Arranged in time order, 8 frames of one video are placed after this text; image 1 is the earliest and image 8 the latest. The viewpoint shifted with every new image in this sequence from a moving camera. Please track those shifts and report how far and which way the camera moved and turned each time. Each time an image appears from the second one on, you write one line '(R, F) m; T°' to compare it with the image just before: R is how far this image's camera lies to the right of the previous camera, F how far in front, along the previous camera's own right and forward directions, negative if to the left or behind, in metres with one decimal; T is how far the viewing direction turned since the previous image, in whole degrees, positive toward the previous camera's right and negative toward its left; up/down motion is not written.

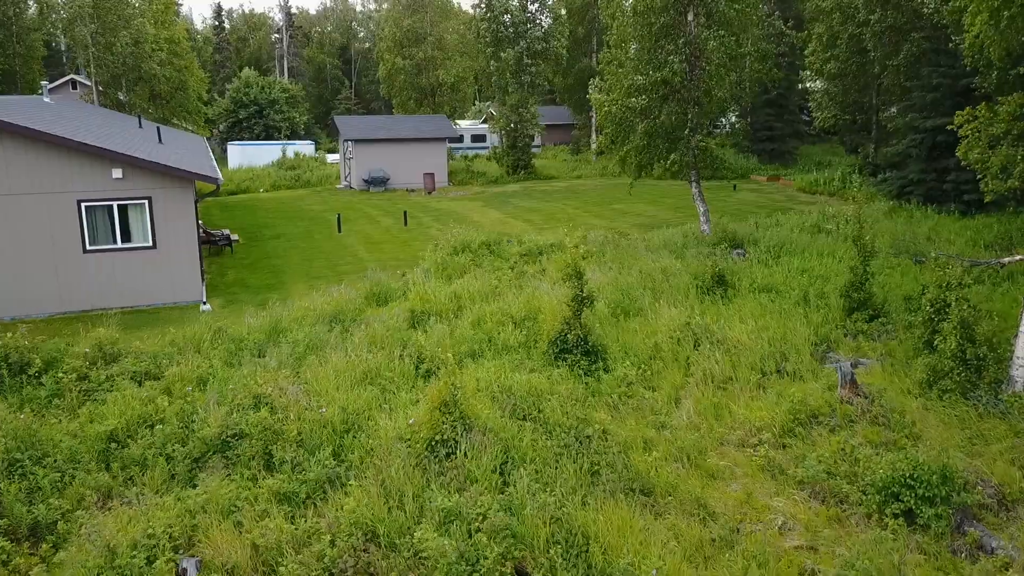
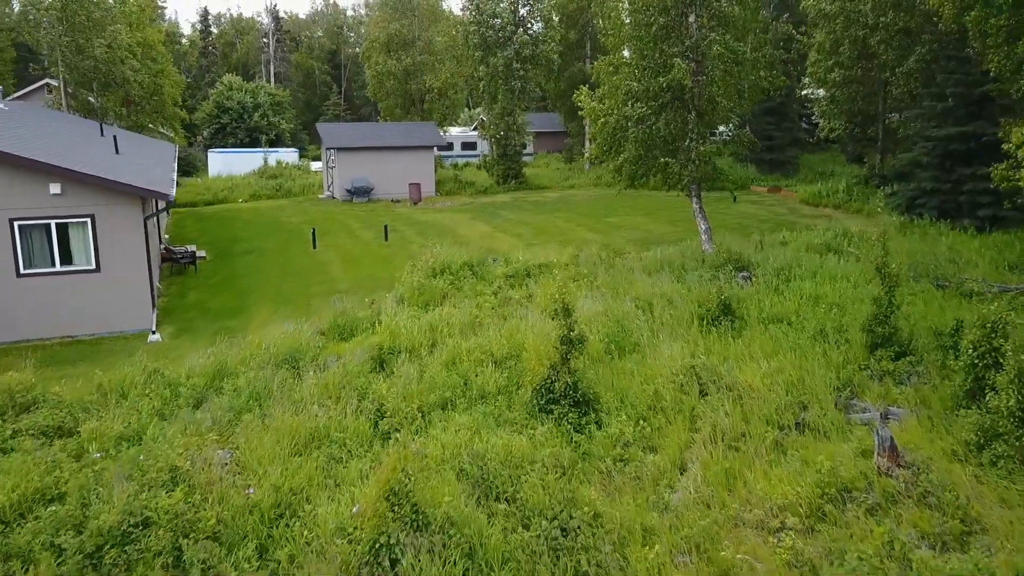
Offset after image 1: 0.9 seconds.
(+0.2, +1.4) m; 0°
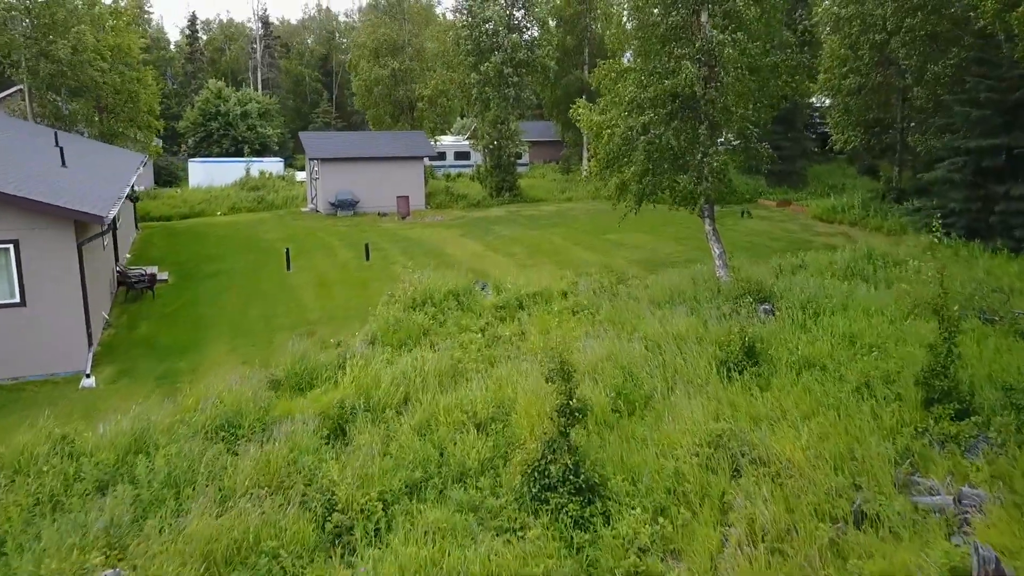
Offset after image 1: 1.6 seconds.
(+0.1, +1.7) m; 0°
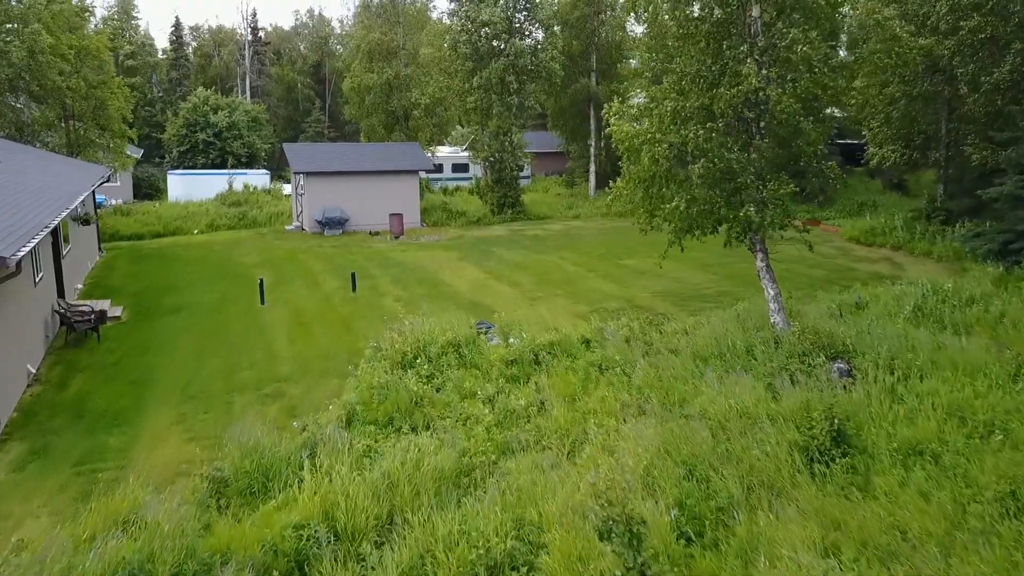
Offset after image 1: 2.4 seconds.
(-0.3, +2.4) m; 0°
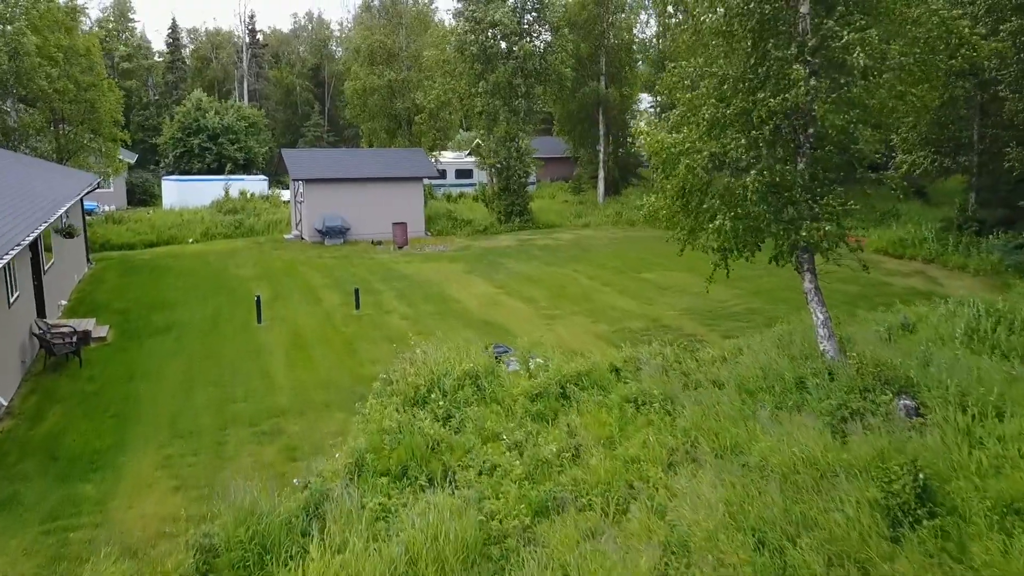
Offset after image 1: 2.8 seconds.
(-0.4, +1.1) m; 0°
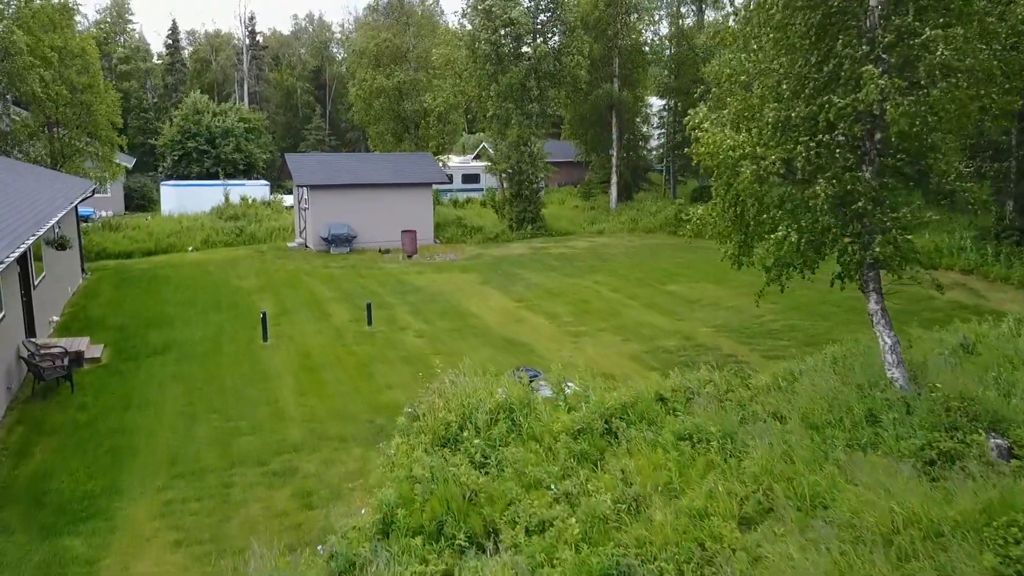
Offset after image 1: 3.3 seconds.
(-0.5, +1.0) m; 0°
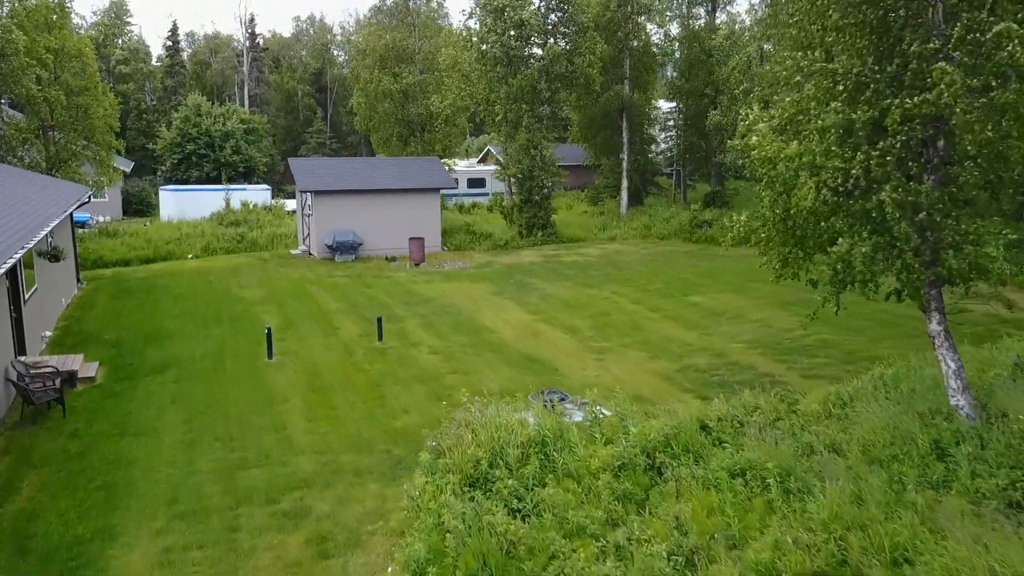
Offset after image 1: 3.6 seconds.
(-0.4, +0.8) m; 0°
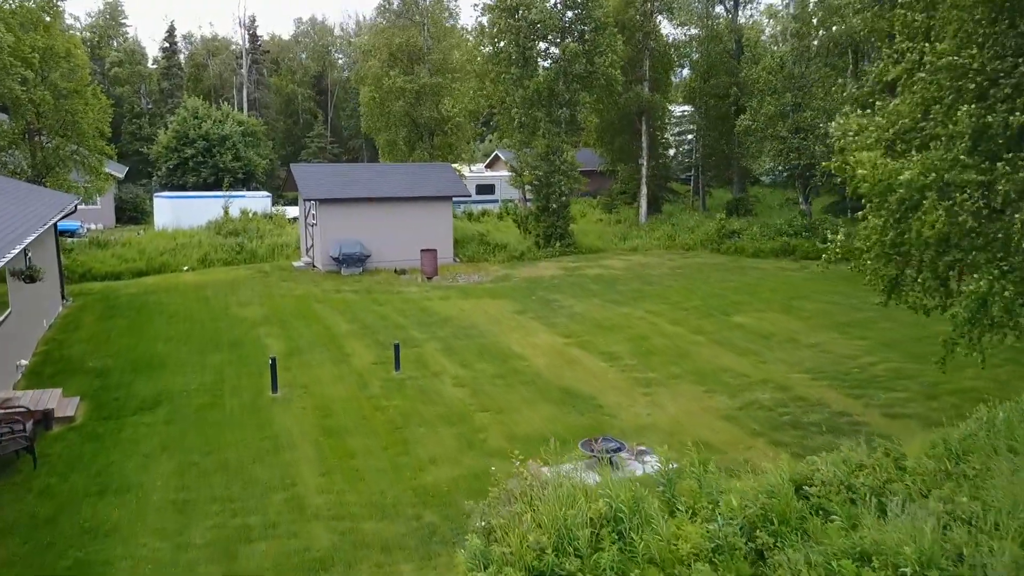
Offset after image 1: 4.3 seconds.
(-0.6, +1.5) m; 0°
